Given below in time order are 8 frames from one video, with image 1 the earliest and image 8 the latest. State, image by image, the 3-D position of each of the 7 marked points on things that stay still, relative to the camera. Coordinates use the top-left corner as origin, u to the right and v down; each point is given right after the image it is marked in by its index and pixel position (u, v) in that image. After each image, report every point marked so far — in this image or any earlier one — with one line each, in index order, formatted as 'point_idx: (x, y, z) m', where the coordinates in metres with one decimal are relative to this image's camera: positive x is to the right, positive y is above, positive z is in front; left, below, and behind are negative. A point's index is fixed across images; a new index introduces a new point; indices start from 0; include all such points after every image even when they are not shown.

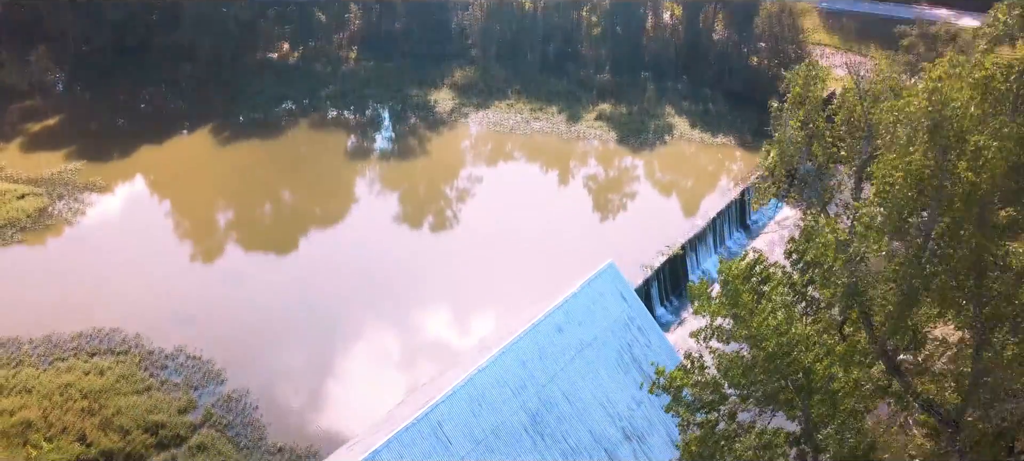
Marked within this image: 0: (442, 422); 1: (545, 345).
0: (-1.2, -3.5, +14.6) m
1: (+0.7, -2.6, +17.1) m
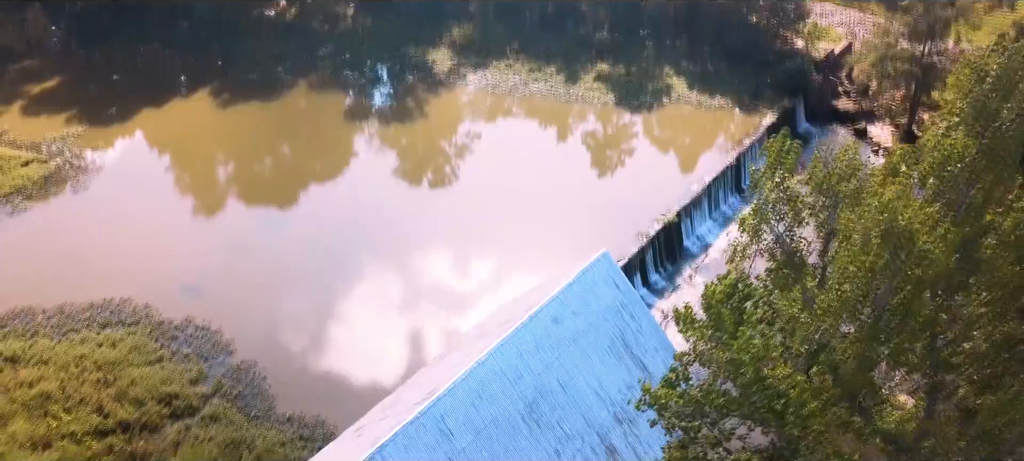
0: (-1.3, -3.6, +15.5) m
1: (+0.7, -2.5, +18.0) m
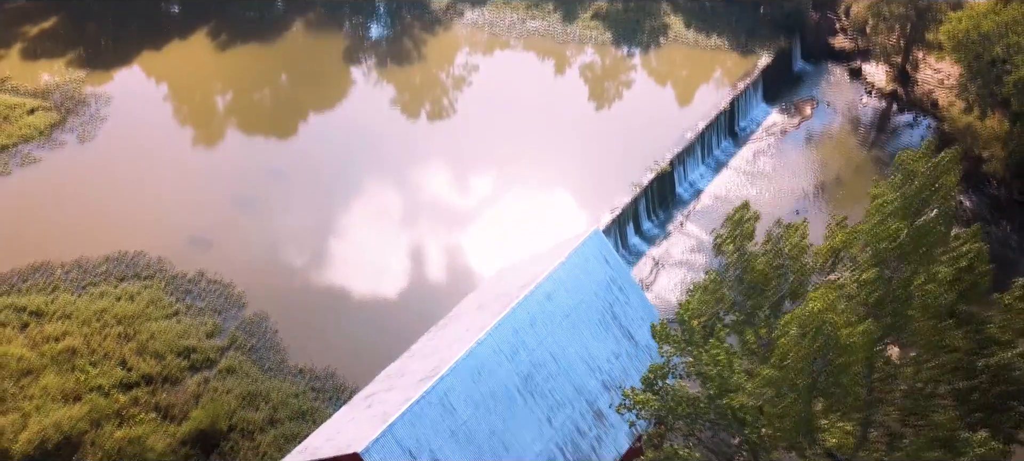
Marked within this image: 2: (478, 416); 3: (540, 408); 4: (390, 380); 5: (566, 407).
0: (-1.3, -3.5, +17.1) m
1: (+0.6, -2.1, +19.4) m
2: (-0.7, -4.0, +17.3) m
3: (+0.7, -4.0, +18.1) m
4: (-2.9, -3.6, +19.7) m
5: (+1.2, -4.0, +18.5) m
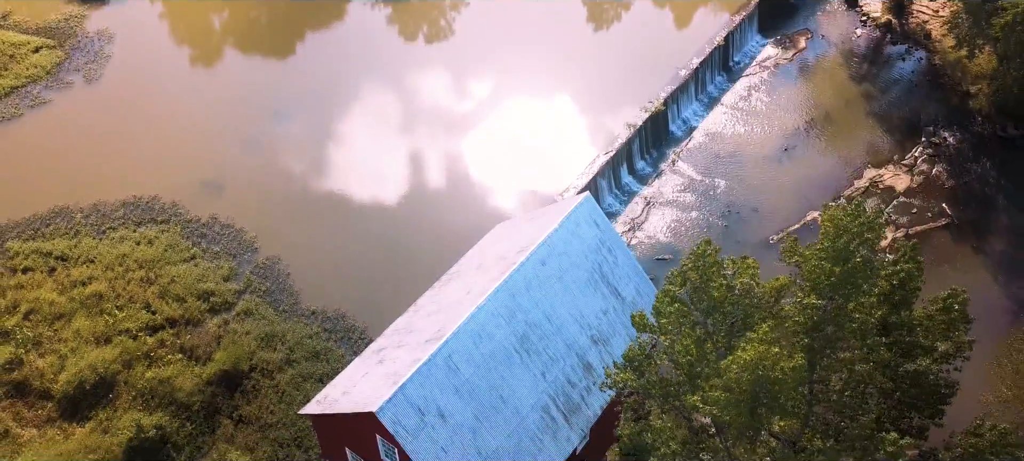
0: (-1.4, -2.9, +19.1) m
1: (+0.5, -1.3, +21.2) m
2: (-0.8, -3.4, +19.3) m
3: (+0.6, -3.4, +20.1) m
4: (-3.0, -2.8, +21.6) m
5: (+1.2, -3.3, +20.5) m
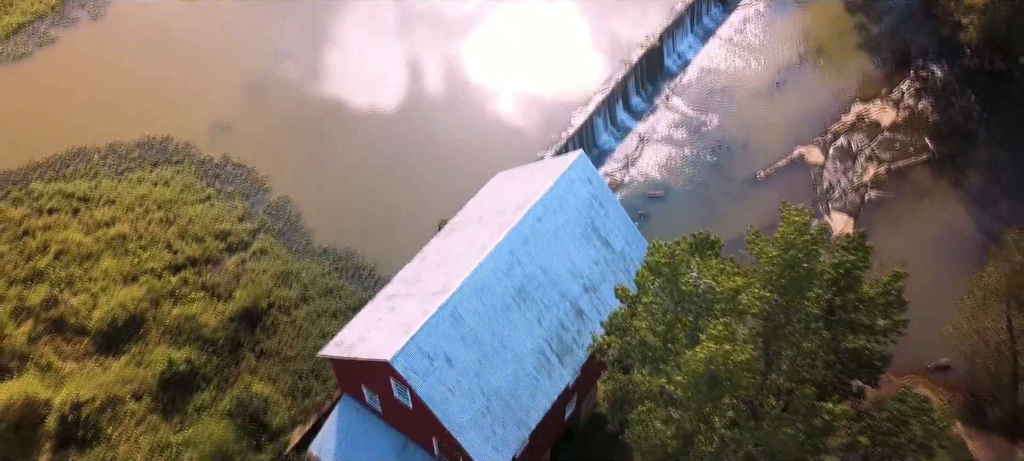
0: (-1.4, -2.0, +21.1) m
1: (+0.5, -0.1, +23.0) m
2: (-0.8, -2.4, +21.4) m
3: (+0.6, -2.3, +22.2) m
4: (-3.0, -1.6, +23.6) m
5: (+1.1, -2.2, +22.5) m
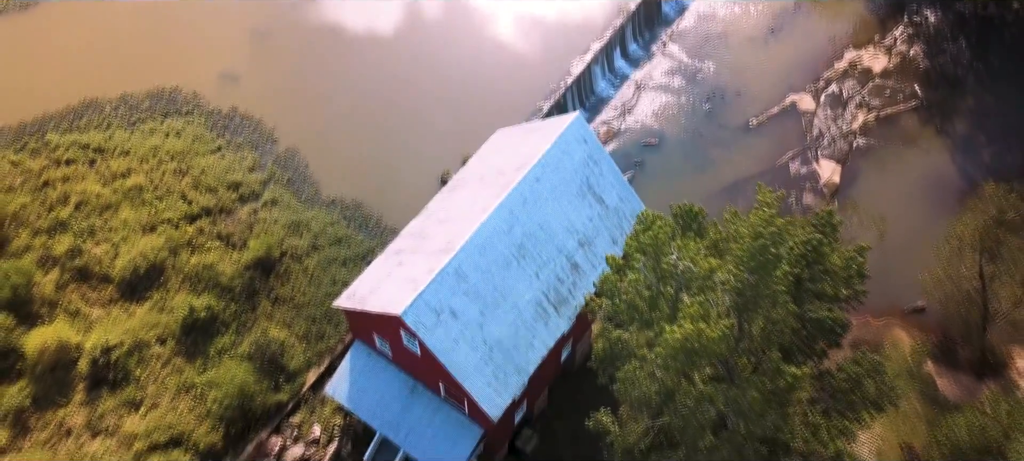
0: (-1.4, -0.9, +22.7) m
1: (+0.5, +1.1, +24.5) m
2: (-0.8, -1.4, +23.0) m
3: (+0.6, -1.1, +23.8) m
4: (-3.0, -0.3, +25.2) m
5: (+1.1, -1.0, +24.2) m
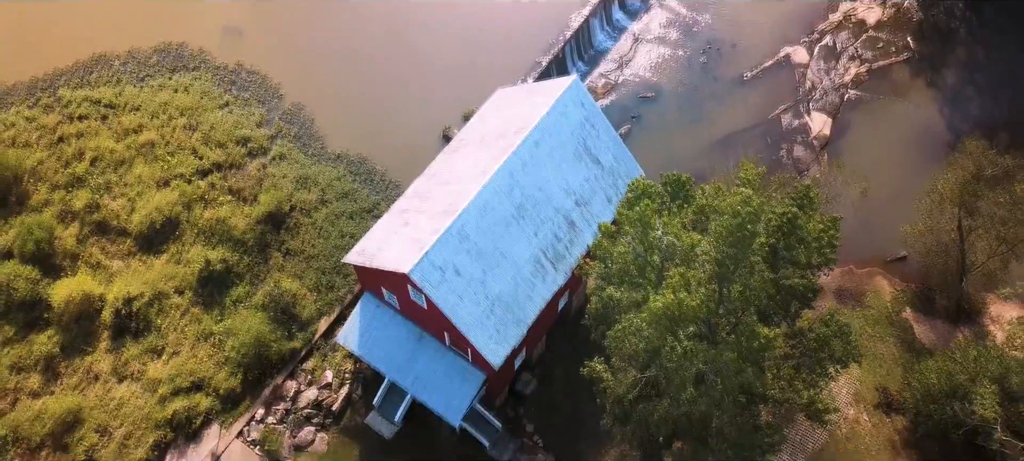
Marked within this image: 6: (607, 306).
0: (-1.4, +0.2, +24.1) m
1: (+0.5, +2.4, +25.7) m
2: (-0.8, -0.2, +24.5) m
3: (+0.6, +0.1, +25.2) m
4: (-3.1, +1.0, +26.5) m
5: (+1.1, +0.2, +25.5) m
6: (+2.3, -1.9, +19.7) m
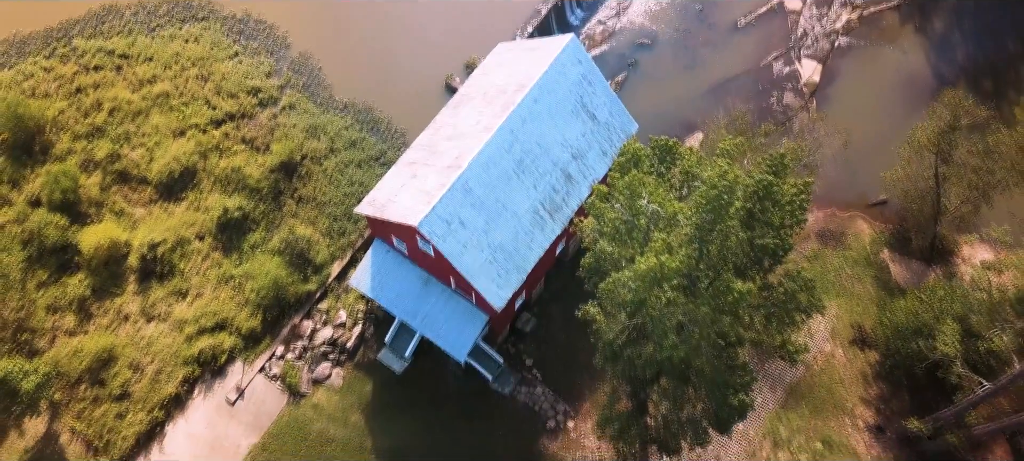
0: (-1.4, +1.6, +25.8) m
1: (+0.5, +4.0, +27.2) m
2: (-0.8, +1.3, +26.2) m
3: (+0.6, +1.6, +26.9) m
4: (-3.0, +2.7, +28.1) m
5: (+1.2, +1.8, +27.3) m
6: (+2.4, -0.8, +21.7) m
